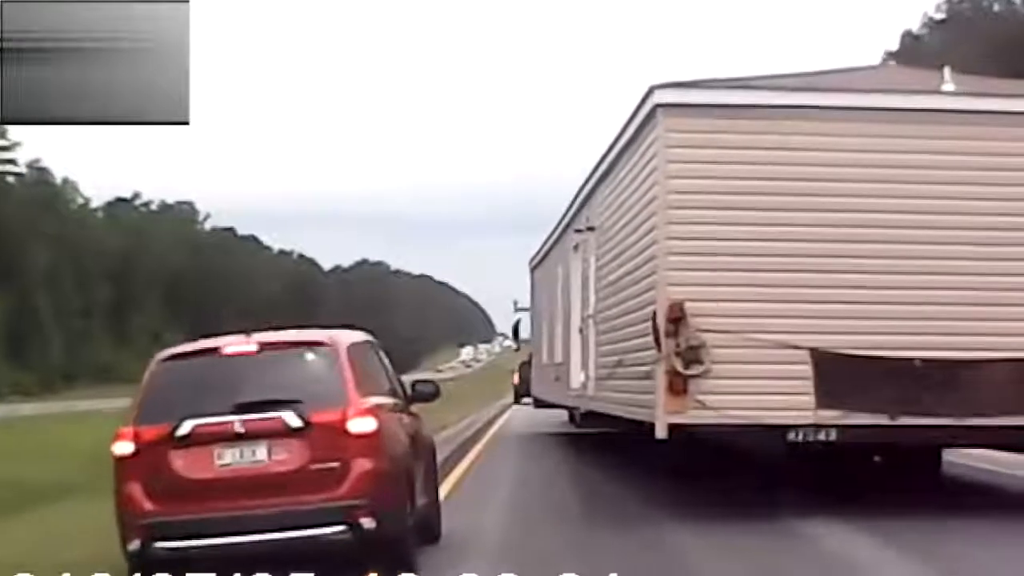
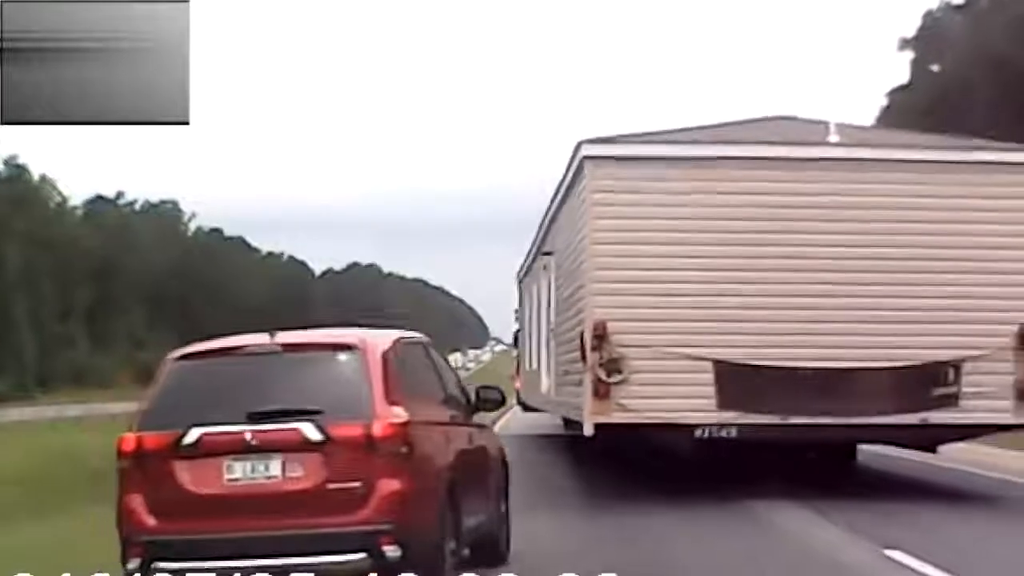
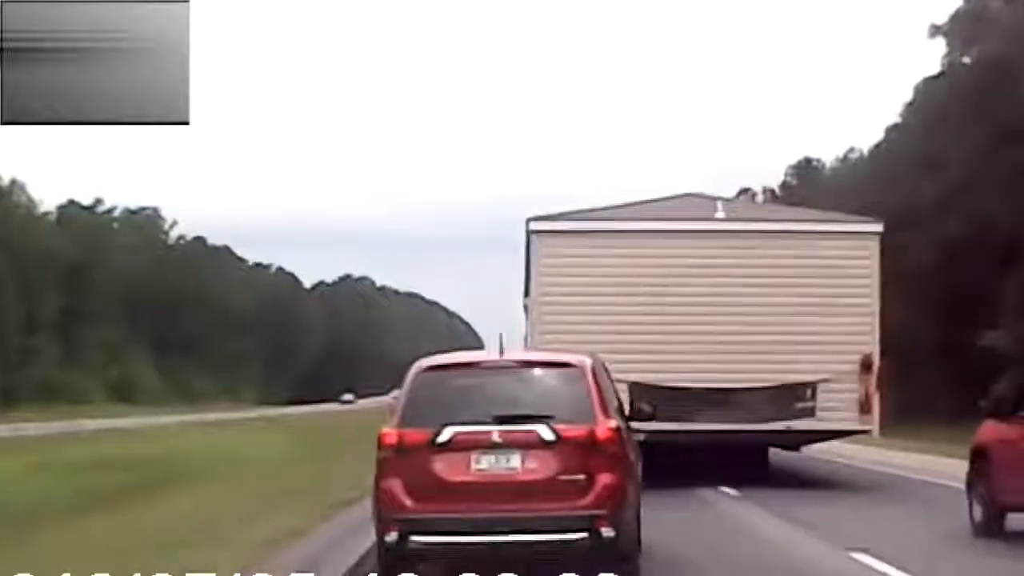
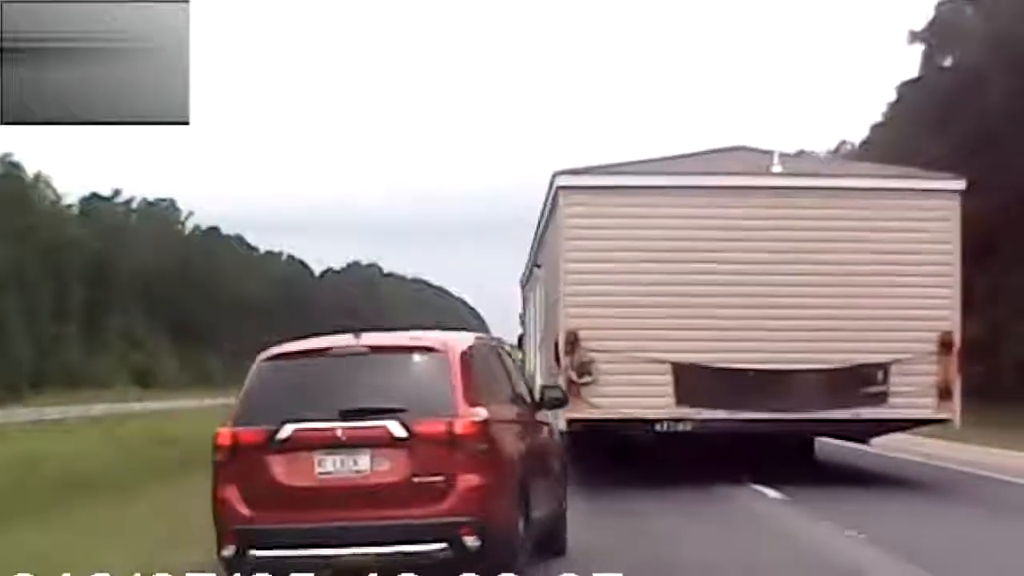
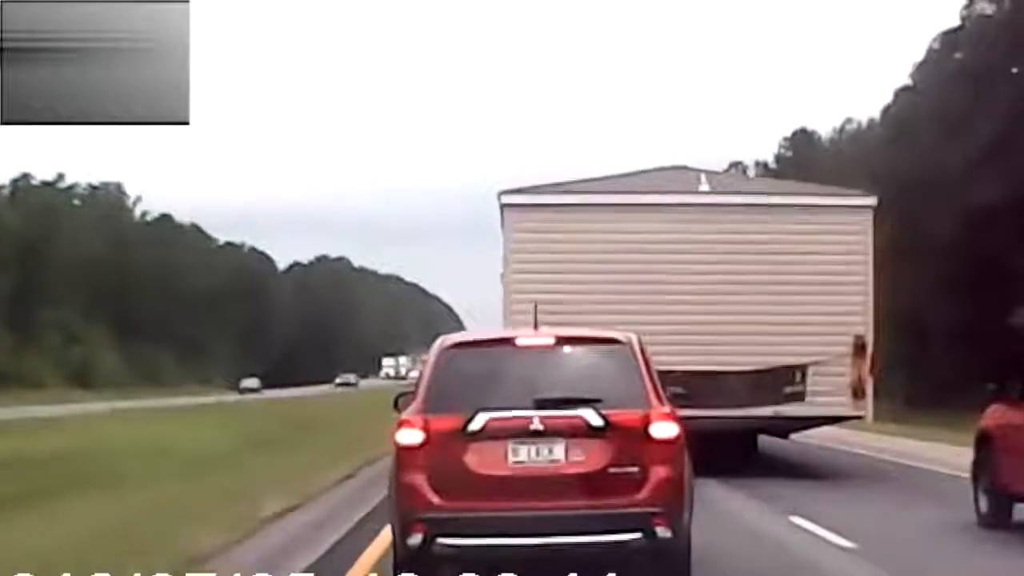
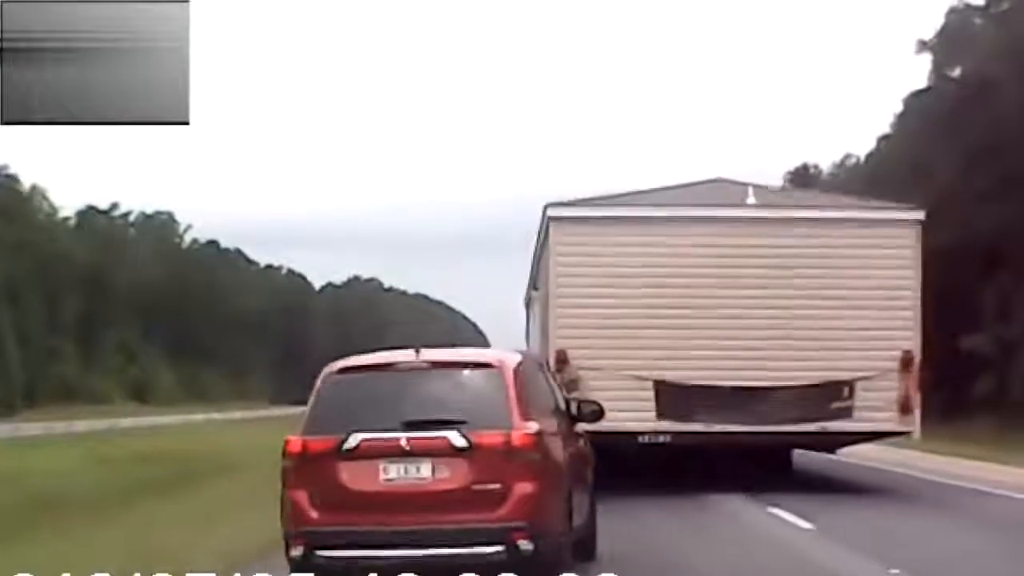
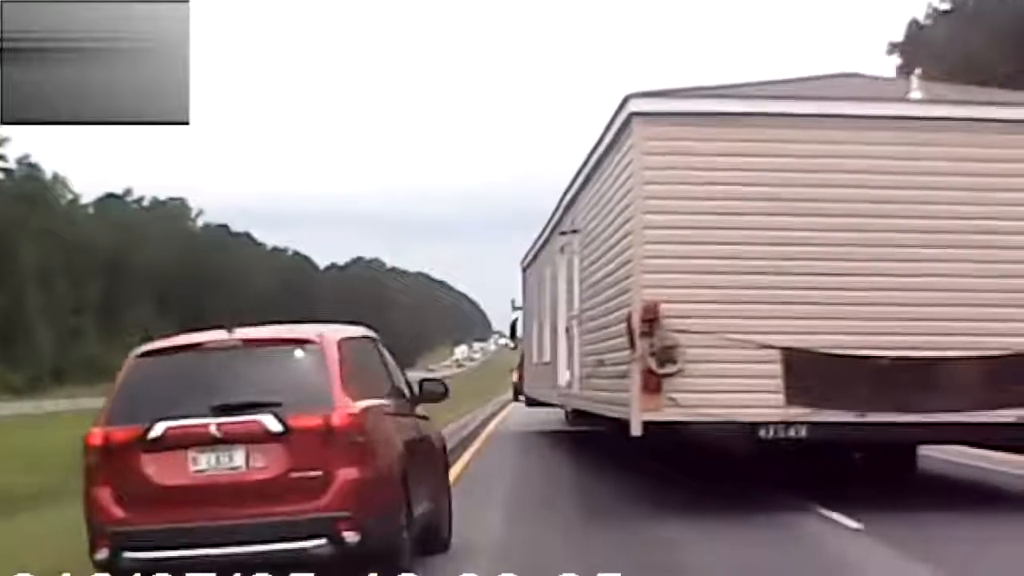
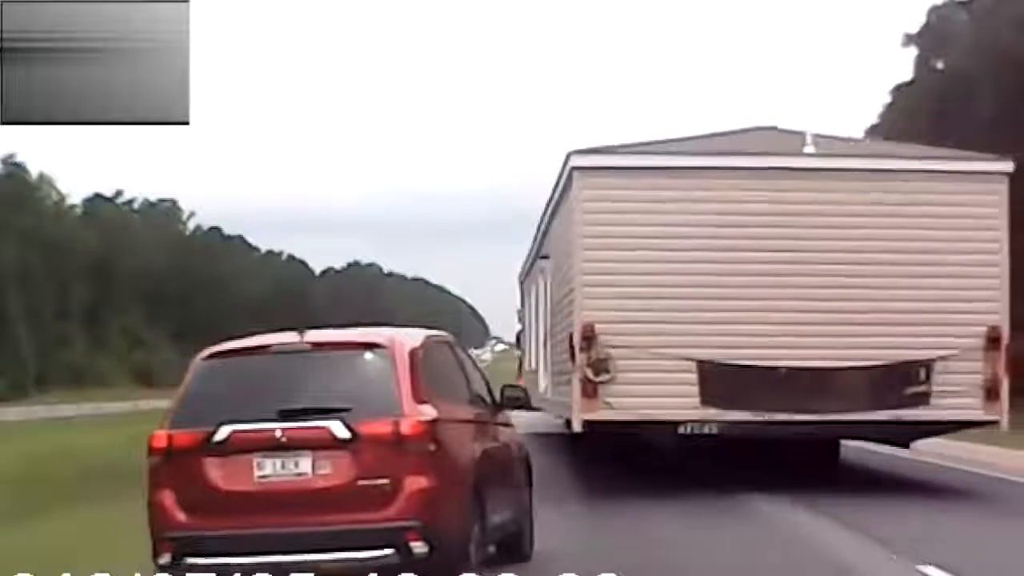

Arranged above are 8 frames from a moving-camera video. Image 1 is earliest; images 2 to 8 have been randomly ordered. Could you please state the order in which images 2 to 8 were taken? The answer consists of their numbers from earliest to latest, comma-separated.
7, 2, 8, 4, 6, 3, 5
